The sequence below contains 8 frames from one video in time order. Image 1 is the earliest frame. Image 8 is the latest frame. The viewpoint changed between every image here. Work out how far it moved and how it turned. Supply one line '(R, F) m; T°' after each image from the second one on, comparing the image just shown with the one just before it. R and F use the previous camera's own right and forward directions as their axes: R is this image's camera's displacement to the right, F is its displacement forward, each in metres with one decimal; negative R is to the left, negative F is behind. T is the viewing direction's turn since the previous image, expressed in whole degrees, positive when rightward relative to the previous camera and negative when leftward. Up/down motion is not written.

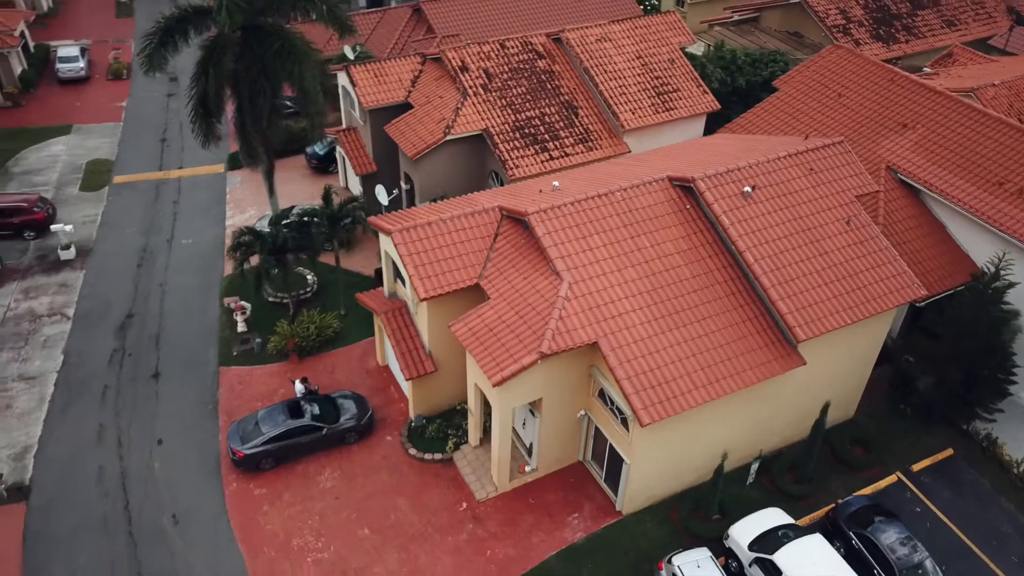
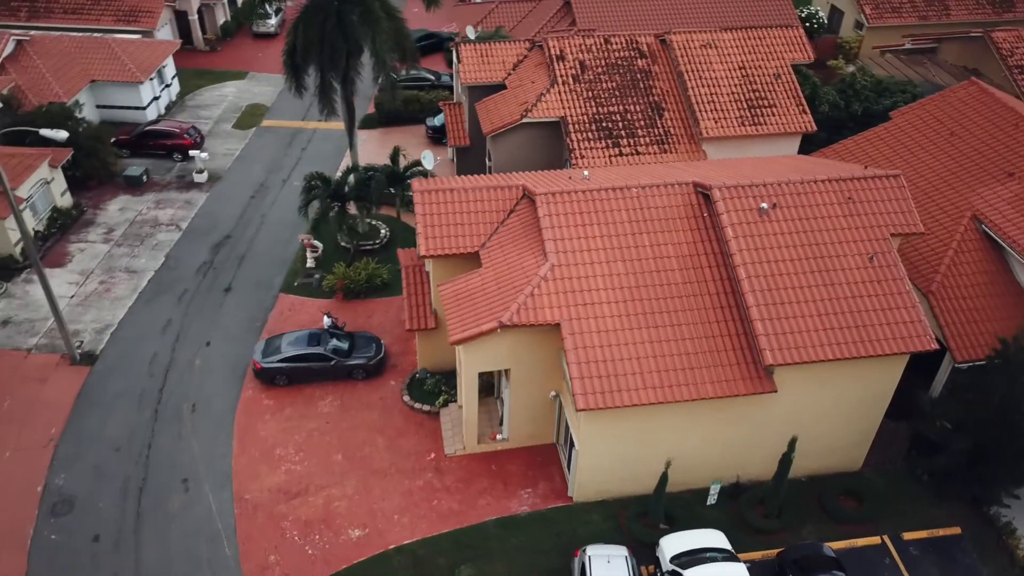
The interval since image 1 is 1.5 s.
(+5.3, -0.2) m; -14°
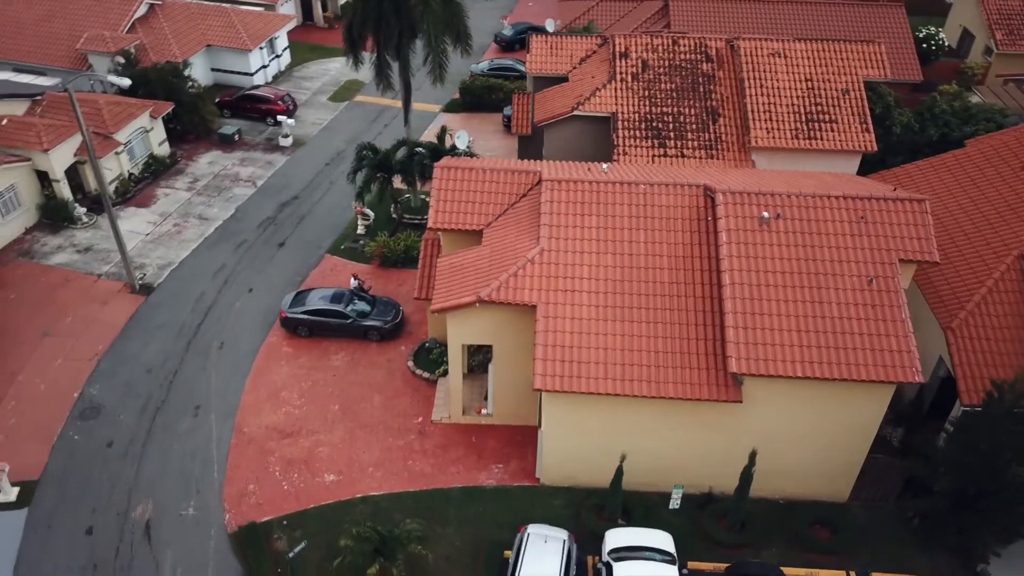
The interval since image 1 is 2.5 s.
(+3.6, -0.3) m; -10°
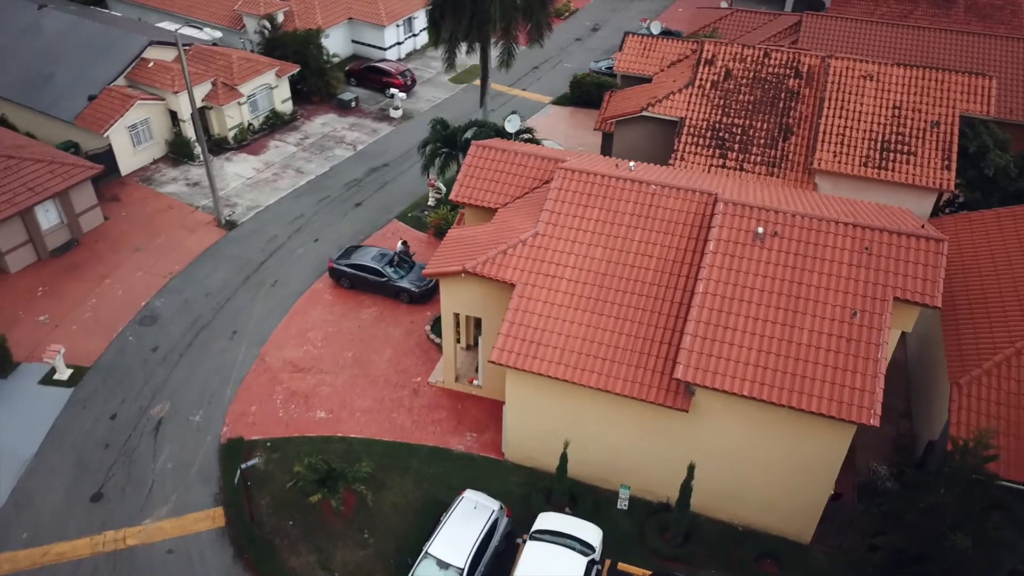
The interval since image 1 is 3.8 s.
(+4.7, -0.1) m; -12°
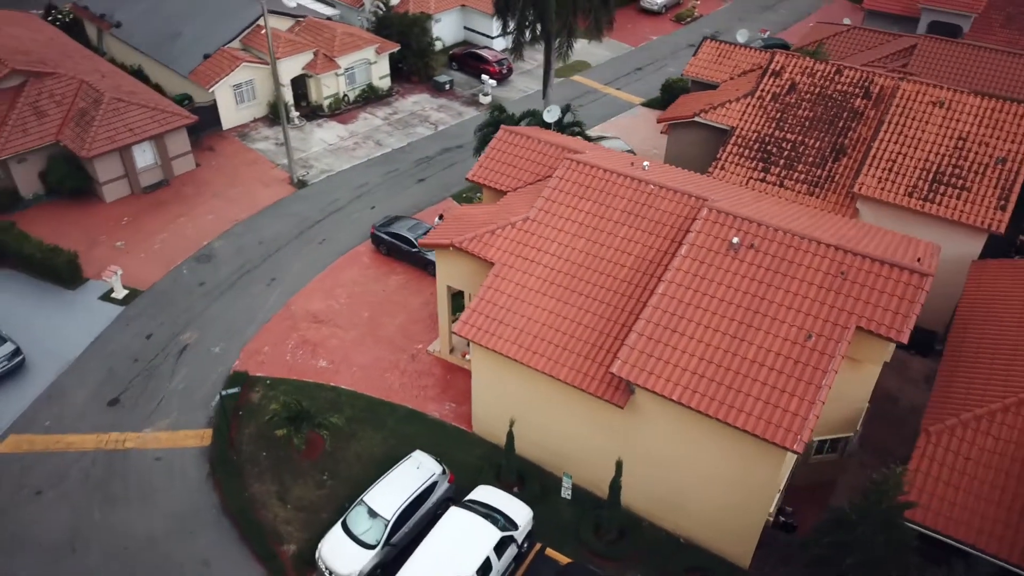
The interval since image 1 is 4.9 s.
(+4.3, -0.1) m; -11°
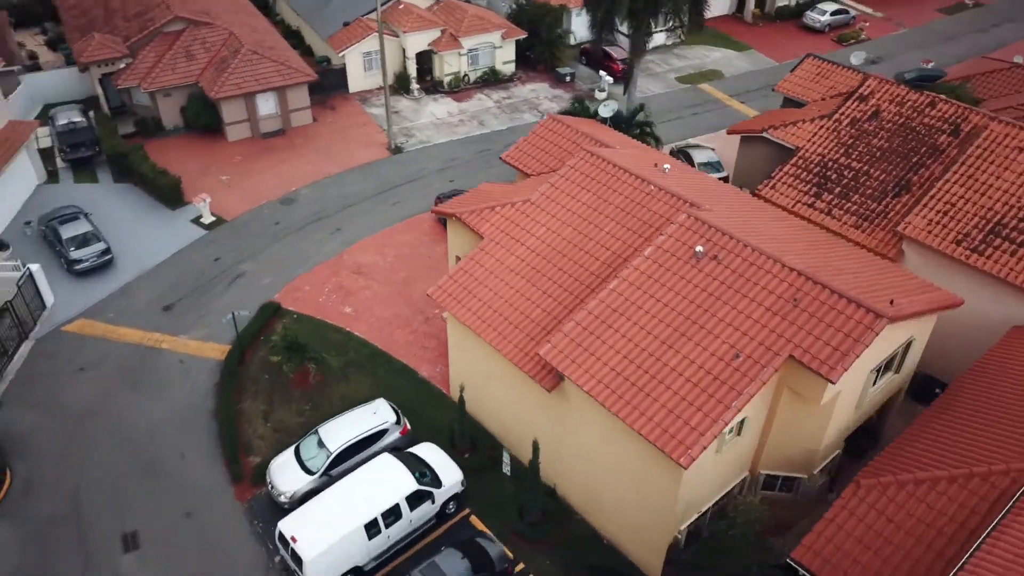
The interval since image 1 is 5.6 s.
(+5.3, 0.0) m; -13°
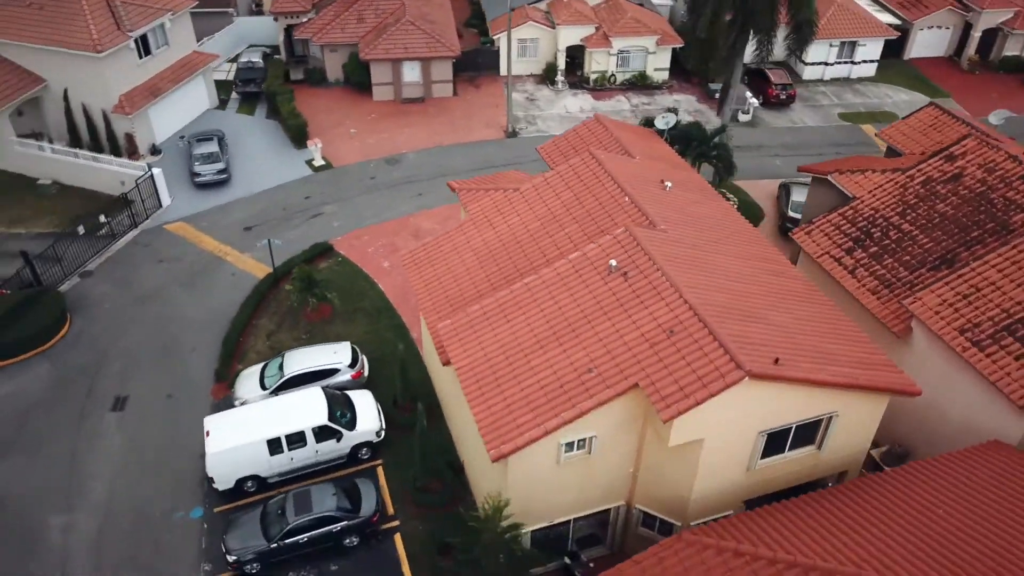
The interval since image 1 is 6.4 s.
(+7.3, +0.6) m; -17°
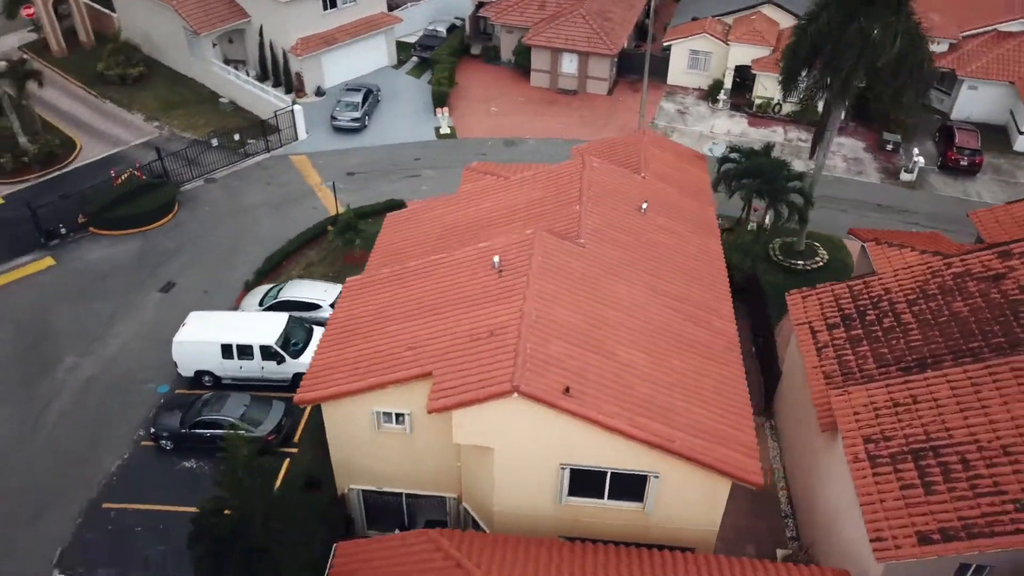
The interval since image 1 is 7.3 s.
(+8.2, +1.3) m; -19°
